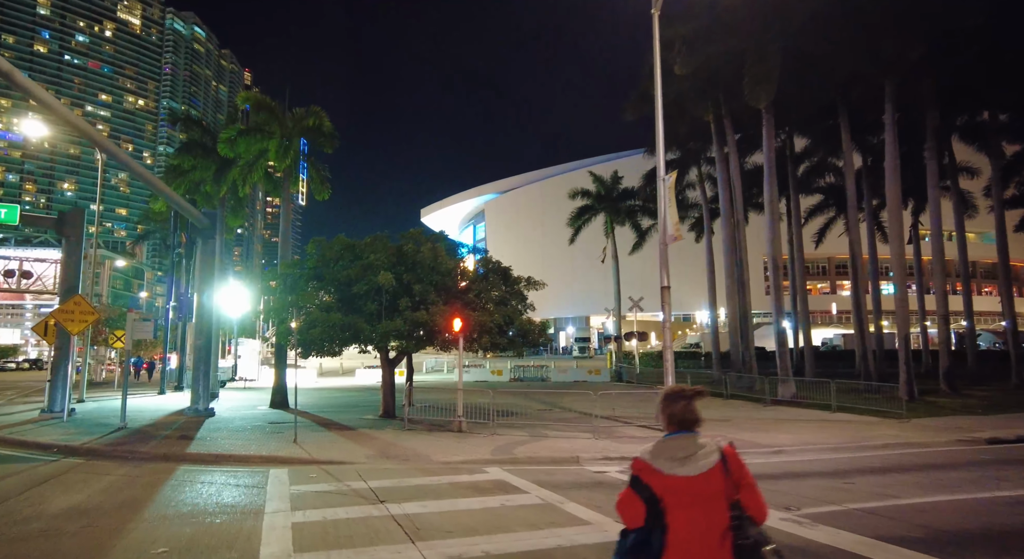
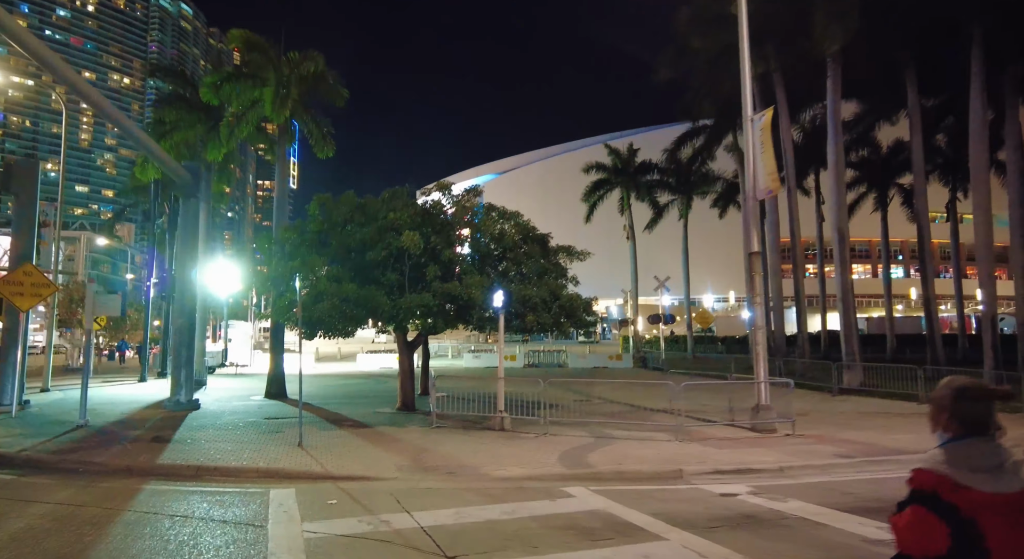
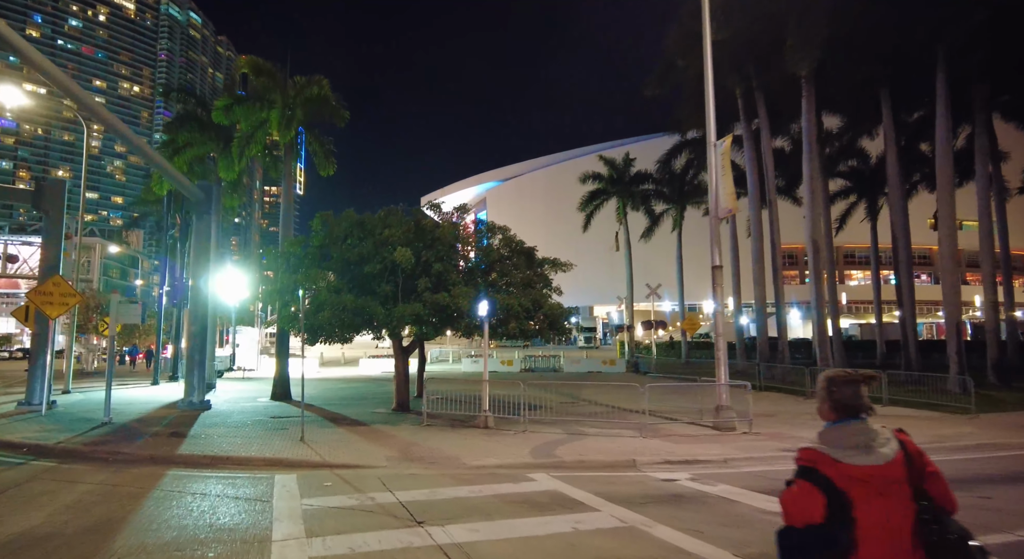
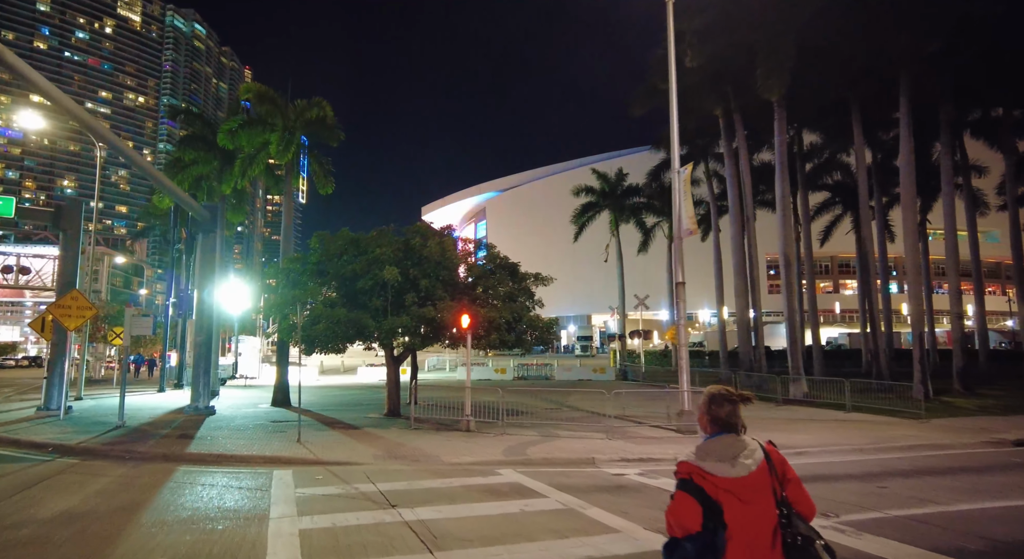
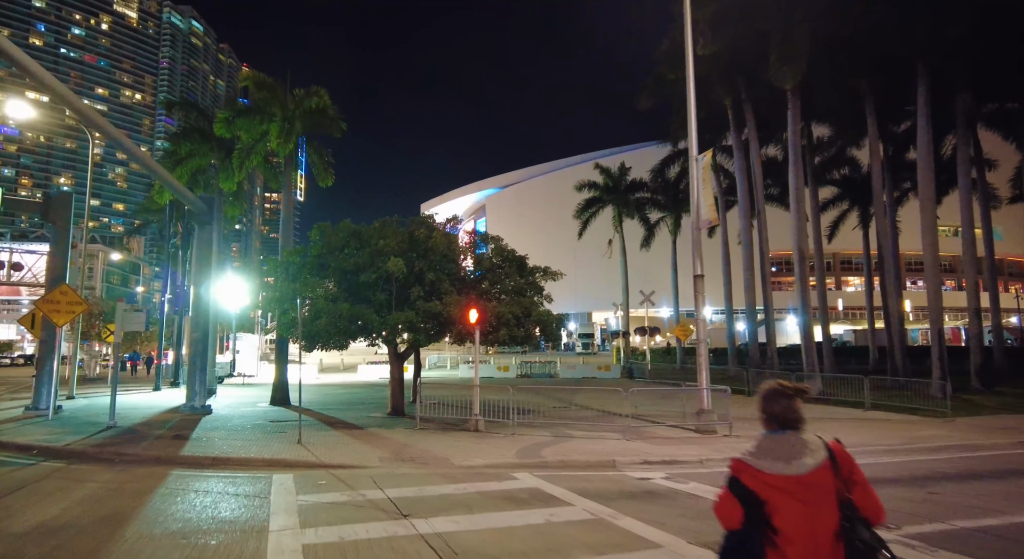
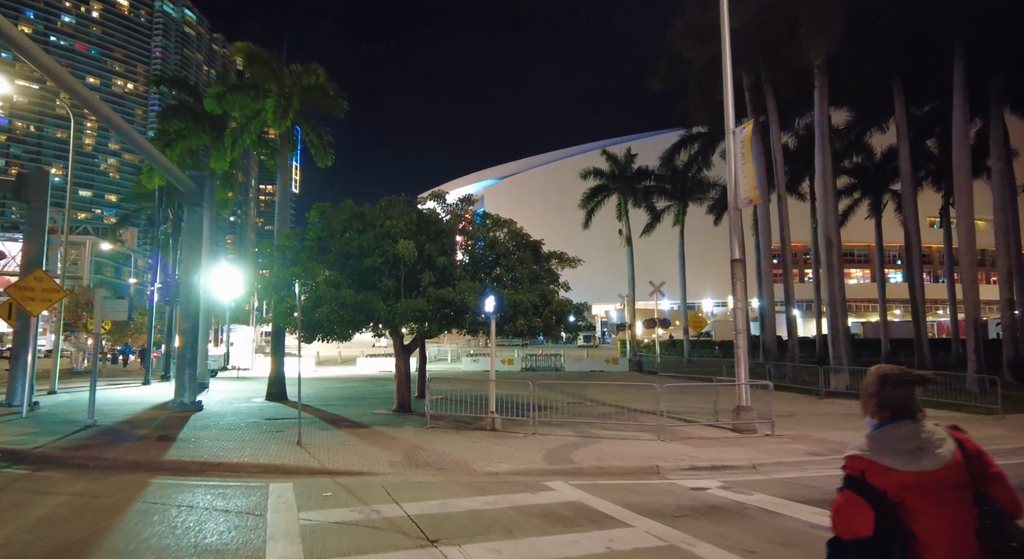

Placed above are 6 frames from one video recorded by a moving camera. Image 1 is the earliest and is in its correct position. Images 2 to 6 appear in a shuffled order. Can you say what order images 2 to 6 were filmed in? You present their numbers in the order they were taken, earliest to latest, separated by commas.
4, 5, 3, 6, 2
